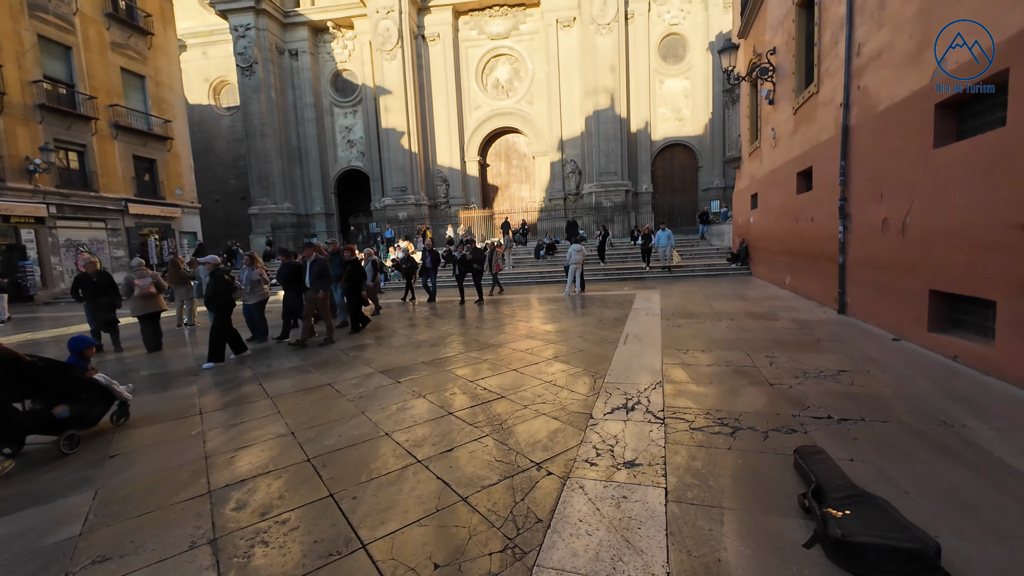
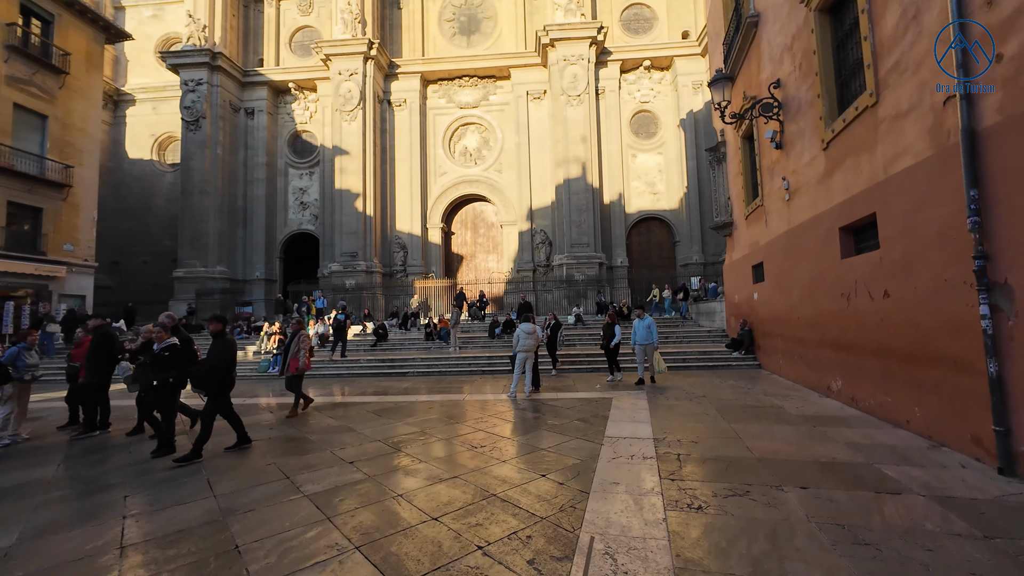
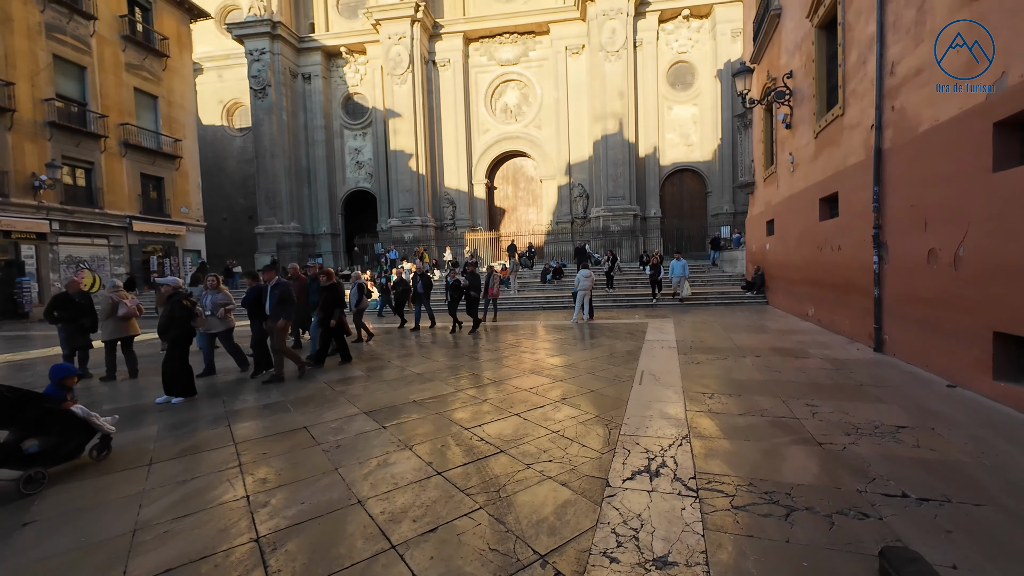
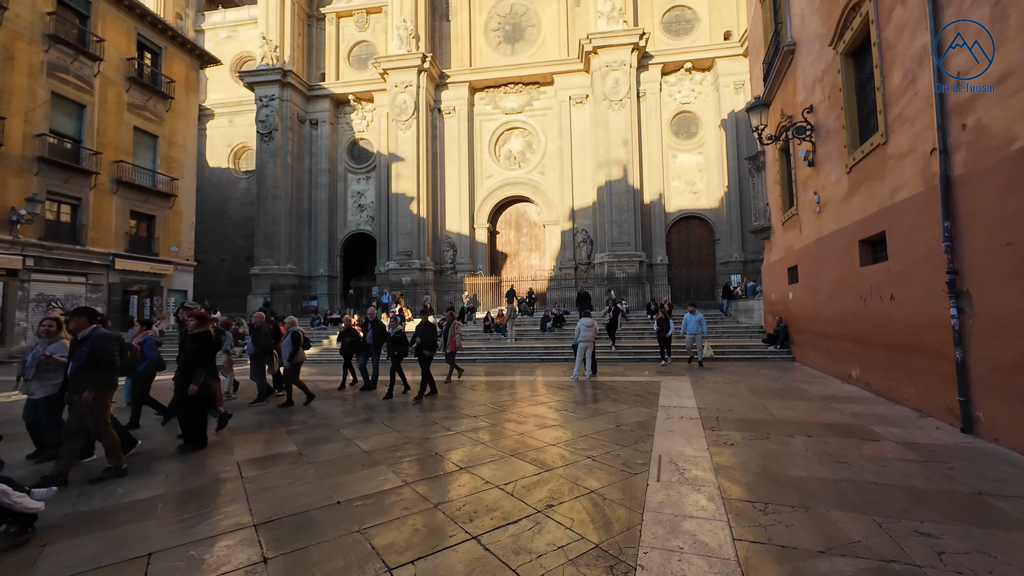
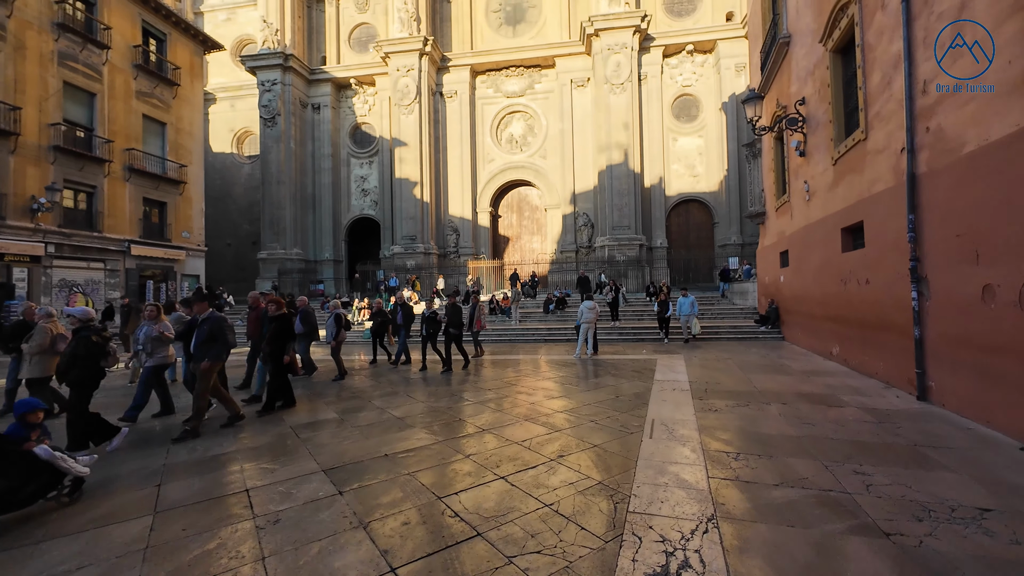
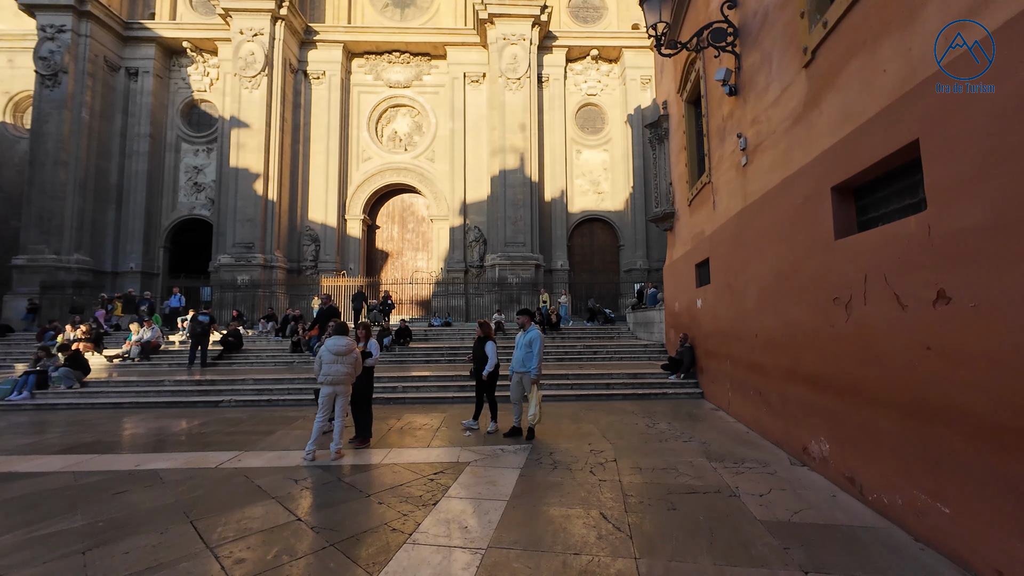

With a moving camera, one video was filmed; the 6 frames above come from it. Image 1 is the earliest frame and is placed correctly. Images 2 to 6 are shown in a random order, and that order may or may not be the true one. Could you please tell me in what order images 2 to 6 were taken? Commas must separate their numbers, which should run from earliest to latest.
3, 5, 4, 2, 6
